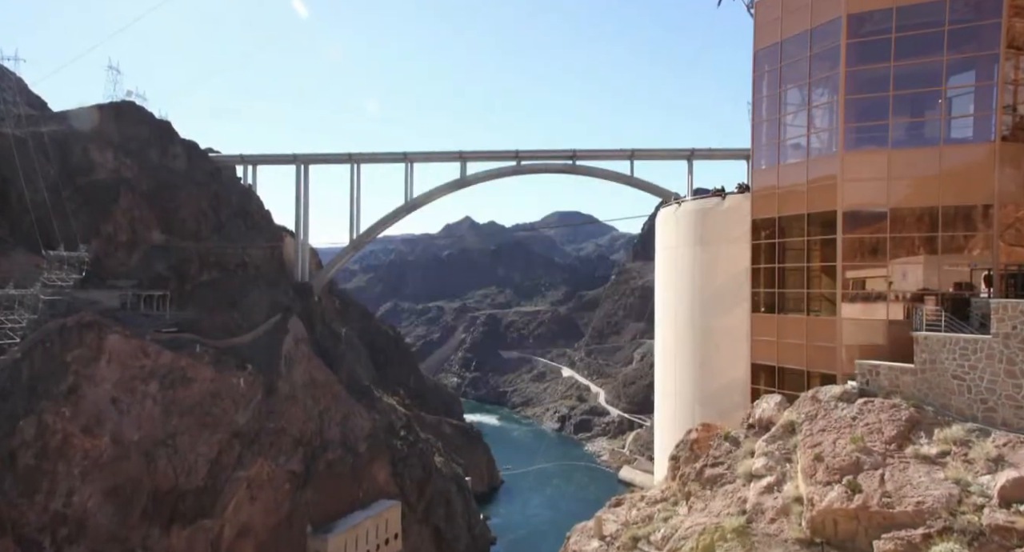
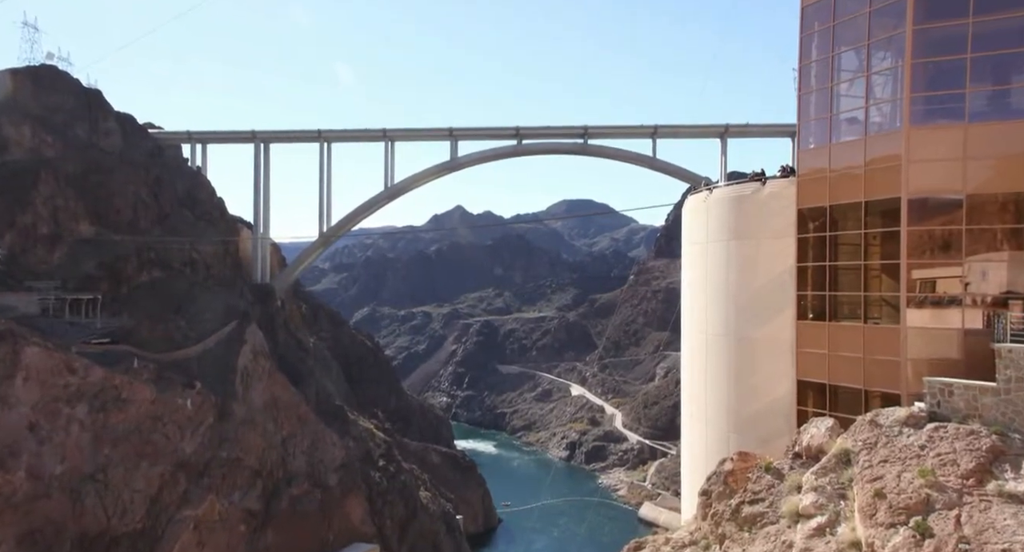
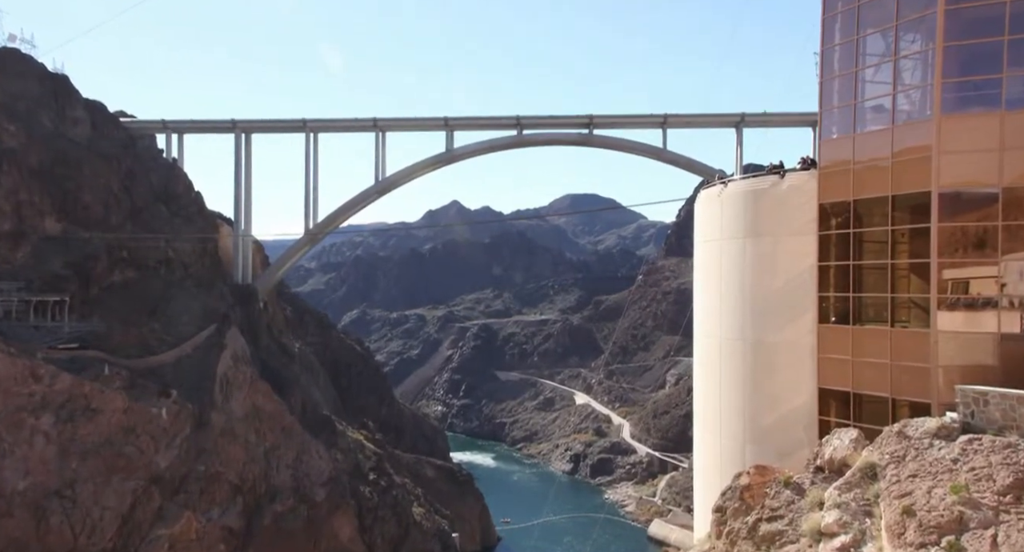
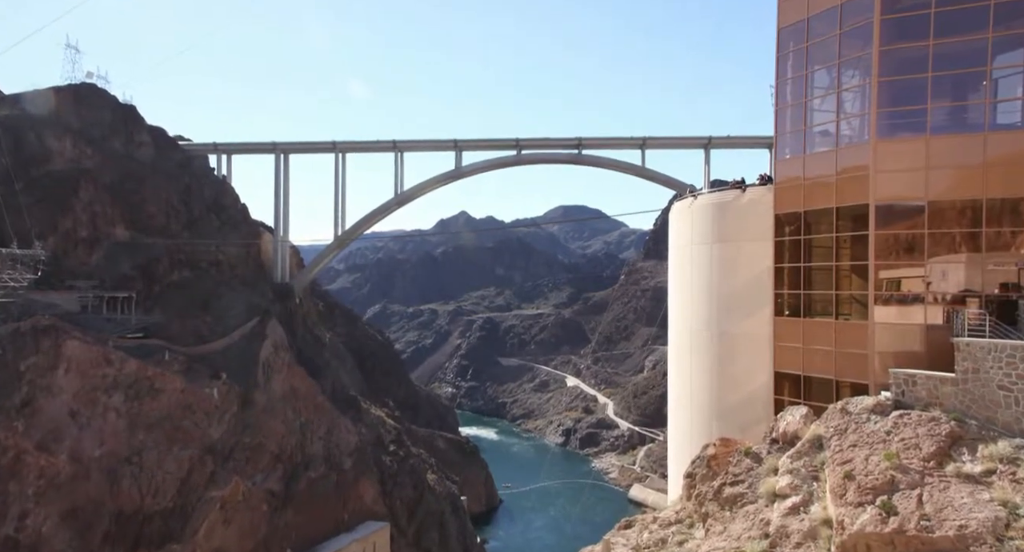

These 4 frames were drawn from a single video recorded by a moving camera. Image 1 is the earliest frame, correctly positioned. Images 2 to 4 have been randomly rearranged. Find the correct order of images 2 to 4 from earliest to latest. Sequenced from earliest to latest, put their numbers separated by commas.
4, 2, 3
